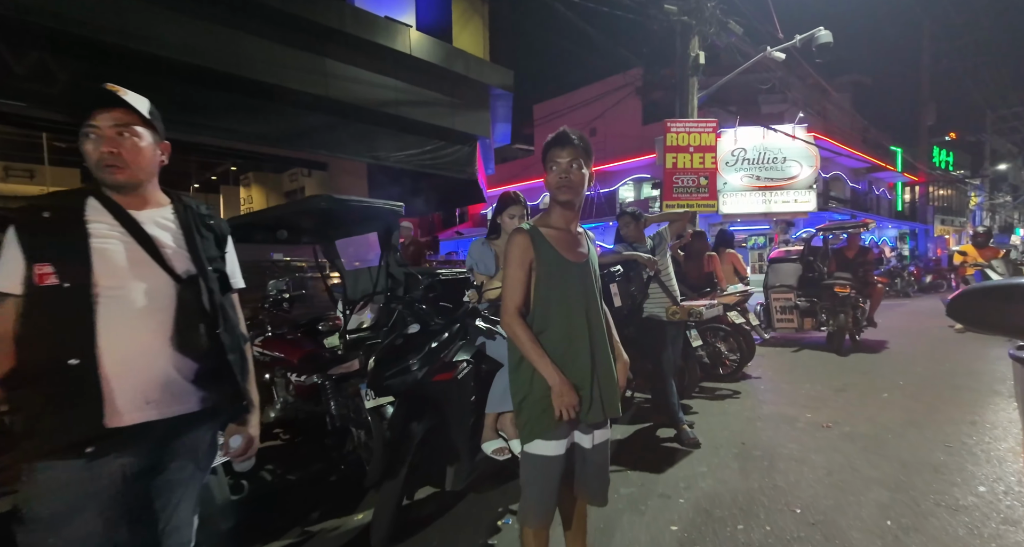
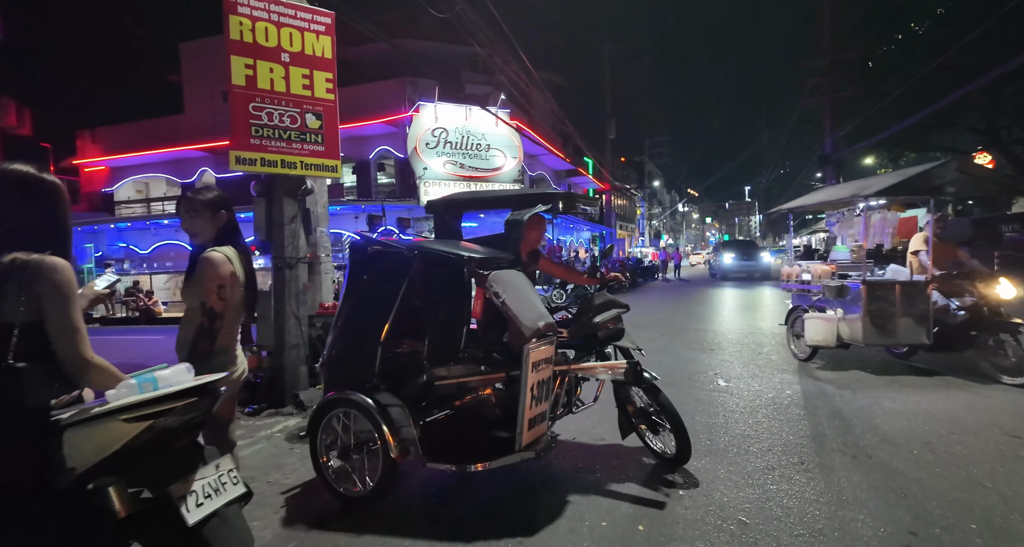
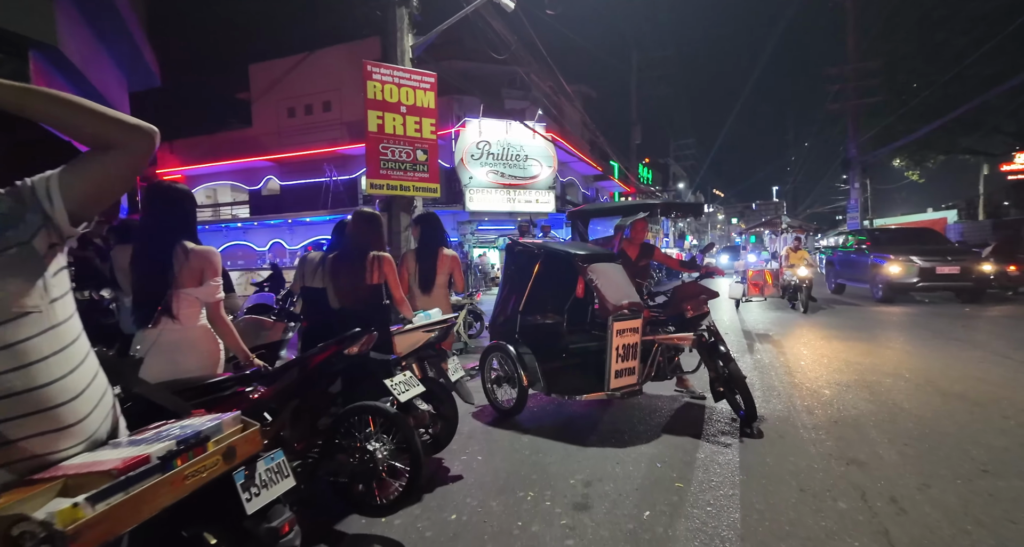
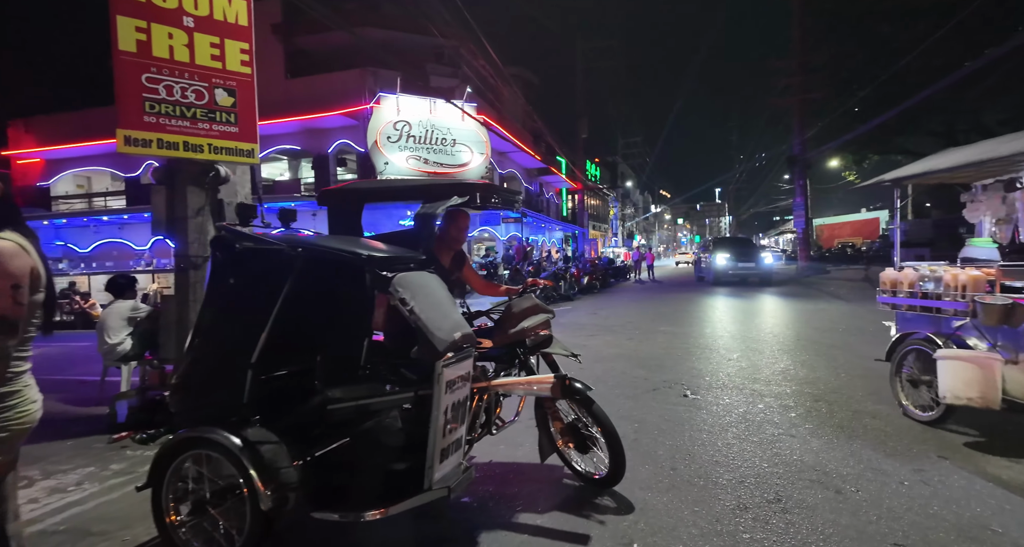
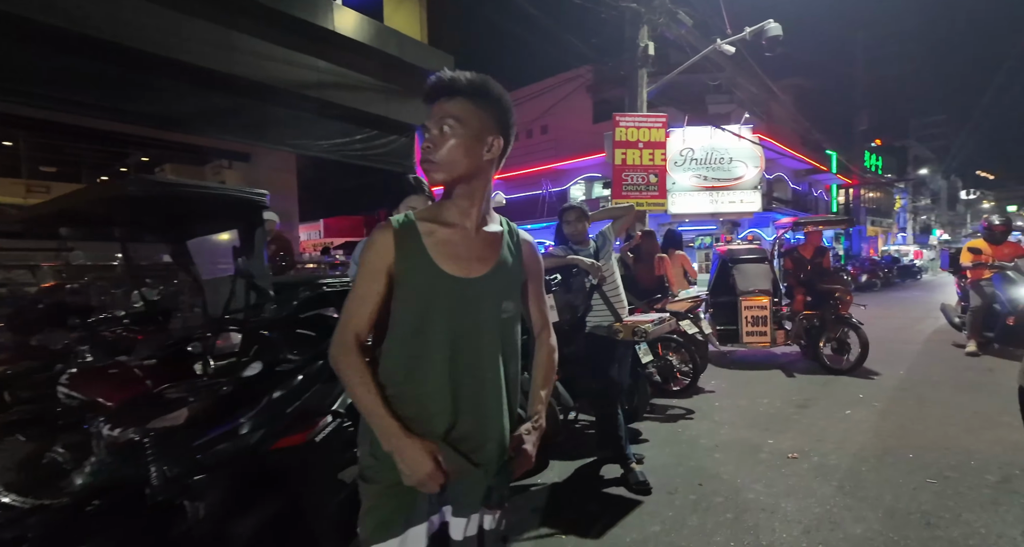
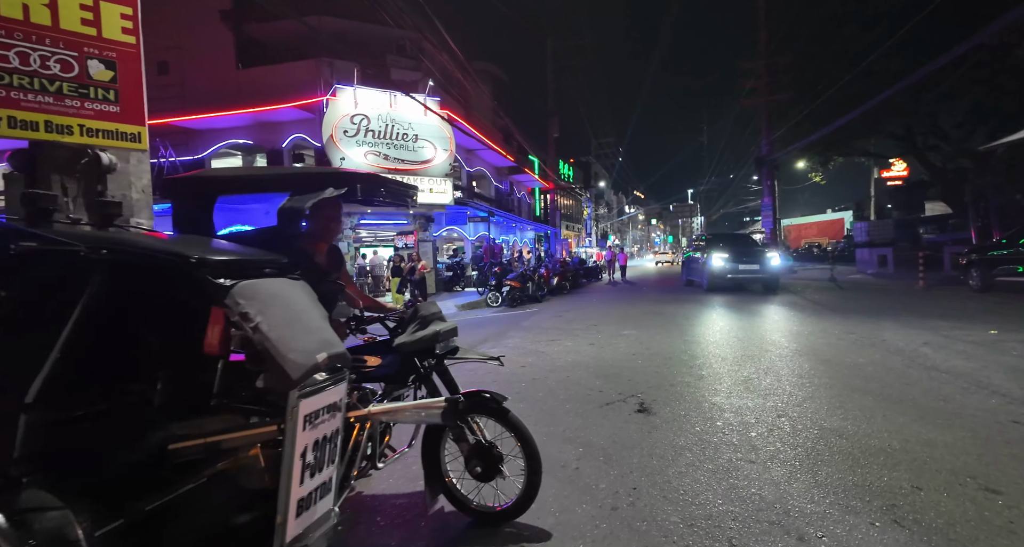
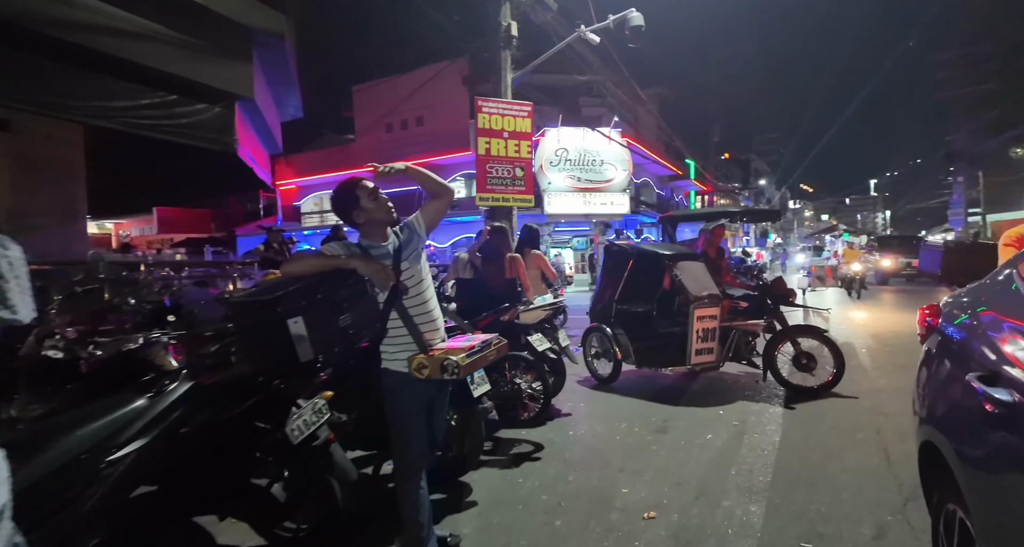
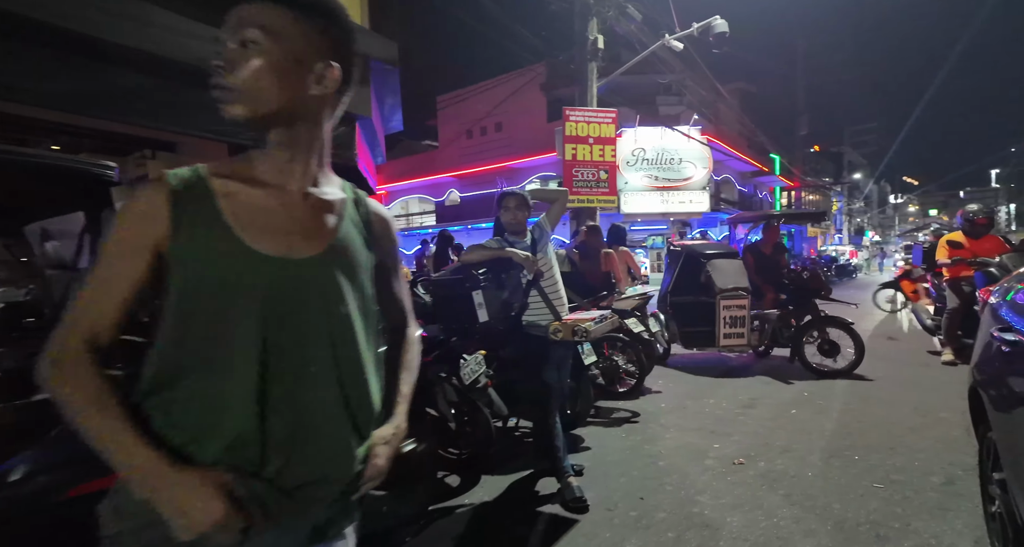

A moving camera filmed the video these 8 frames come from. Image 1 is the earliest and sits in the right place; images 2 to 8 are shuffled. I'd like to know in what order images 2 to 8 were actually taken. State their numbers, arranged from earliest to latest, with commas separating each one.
5, 8, 7, 3, 2, 4, 6
